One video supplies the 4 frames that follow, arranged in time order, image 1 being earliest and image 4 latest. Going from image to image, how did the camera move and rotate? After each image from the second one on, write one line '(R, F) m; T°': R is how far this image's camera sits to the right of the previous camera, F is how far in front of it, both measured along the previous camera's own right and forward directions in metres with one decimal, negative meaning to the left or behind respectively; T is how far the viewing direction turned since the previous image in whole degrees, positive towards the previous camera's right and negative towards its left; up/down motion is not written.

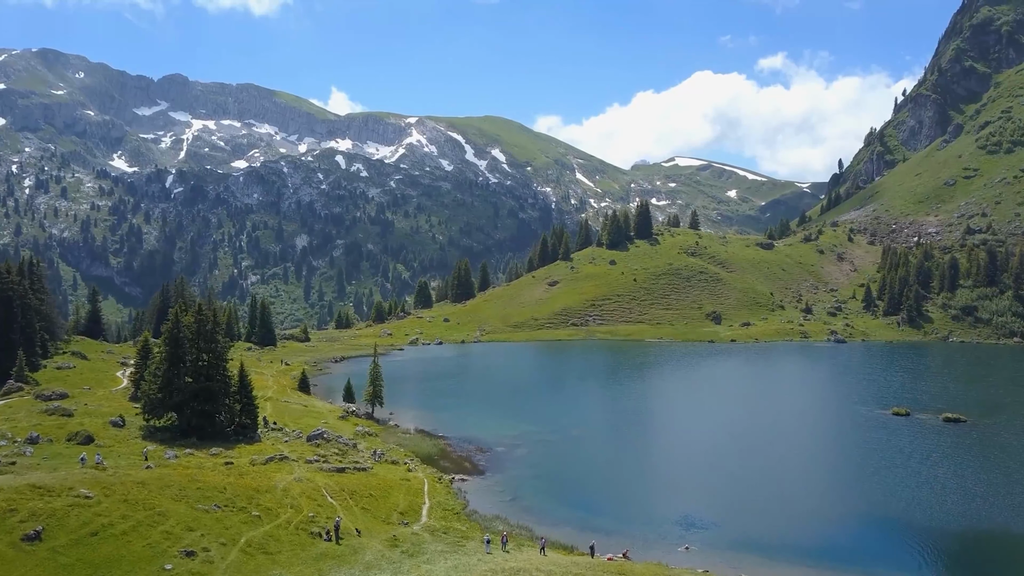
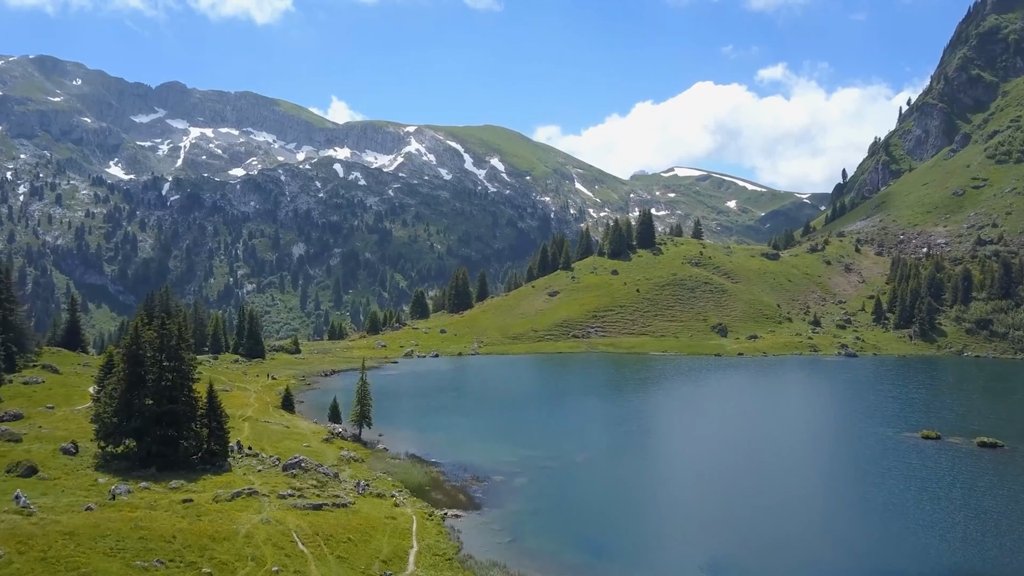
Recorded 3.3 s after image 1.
(-0.2, +6.5) m; 0°
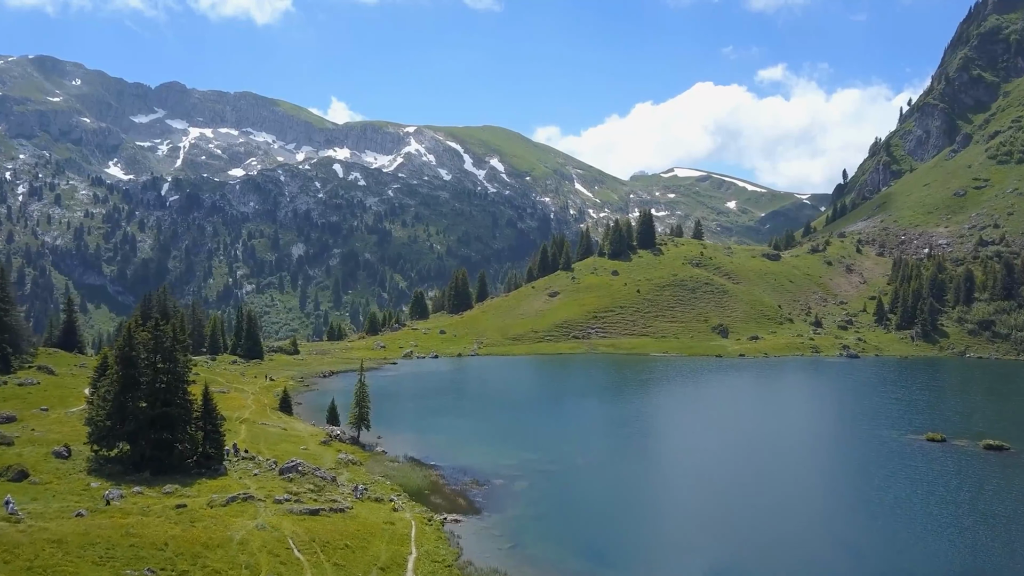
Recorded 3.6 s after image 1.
(-0.1, +1.0) m; 0°
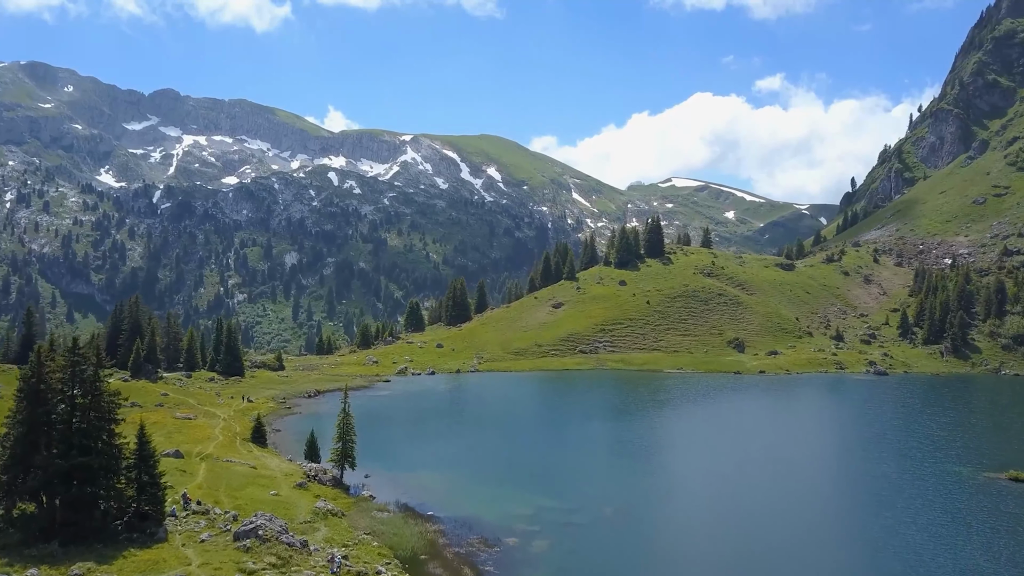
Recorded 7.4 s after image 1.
(-1.9, +12.2) m; 0°
